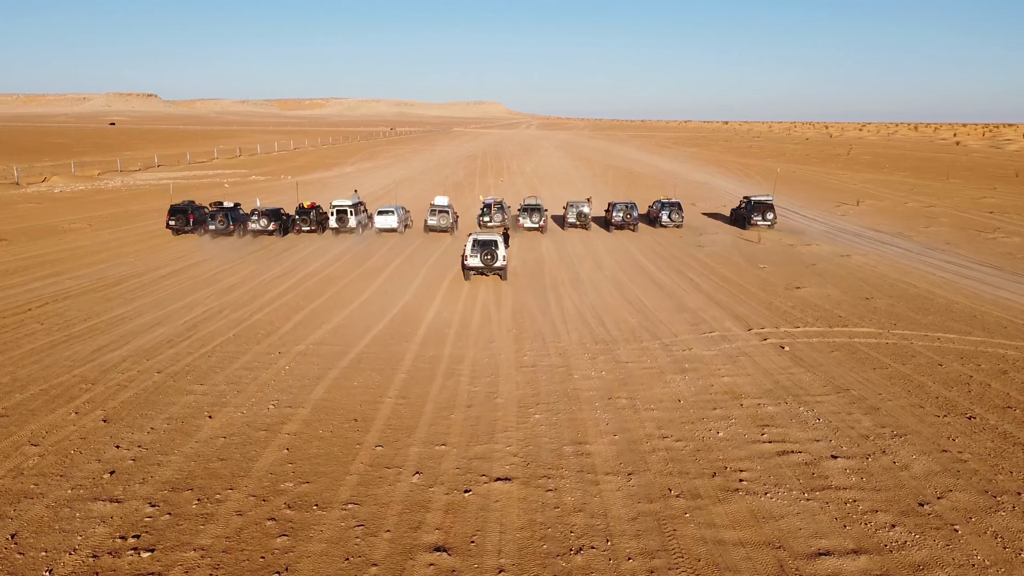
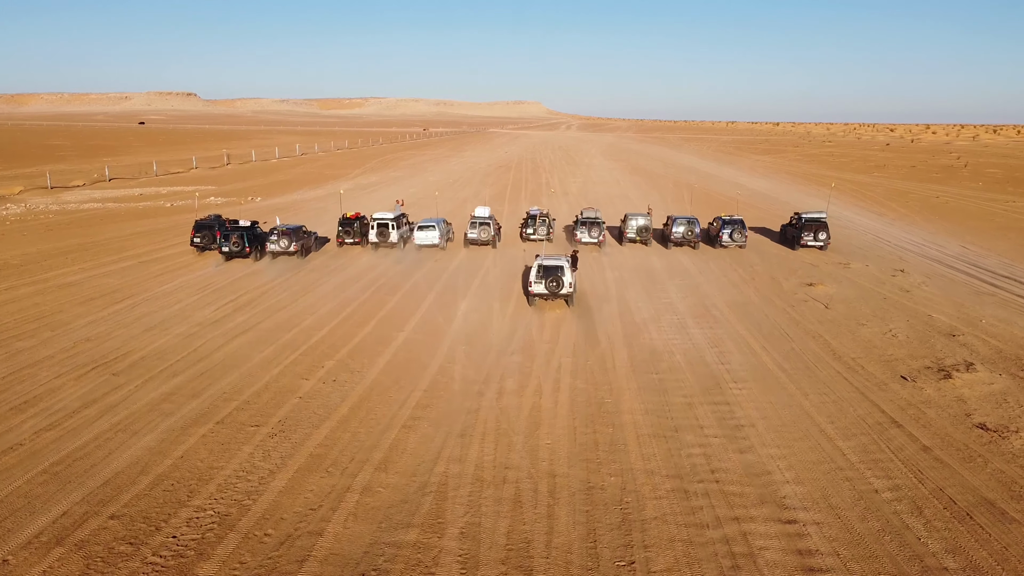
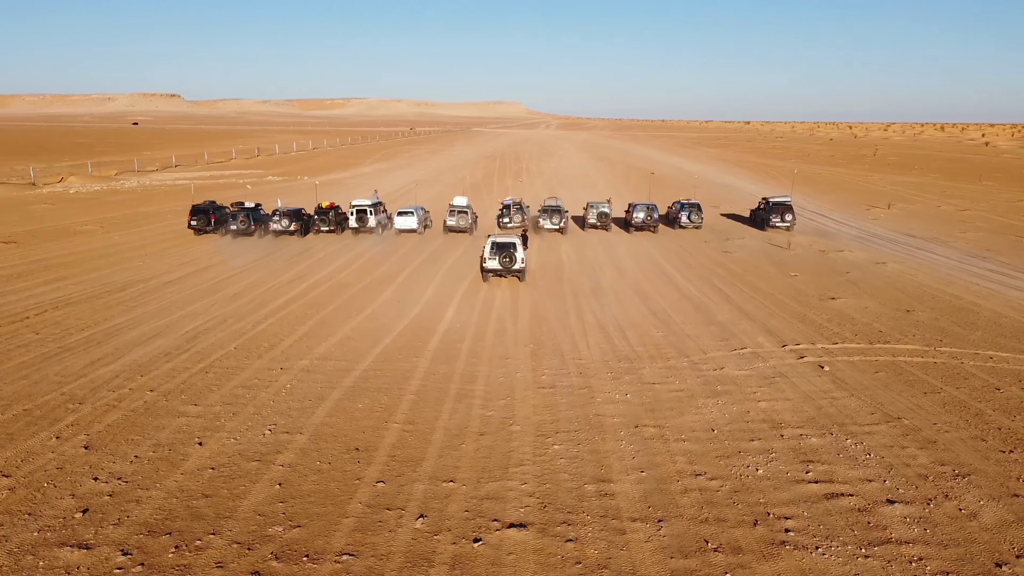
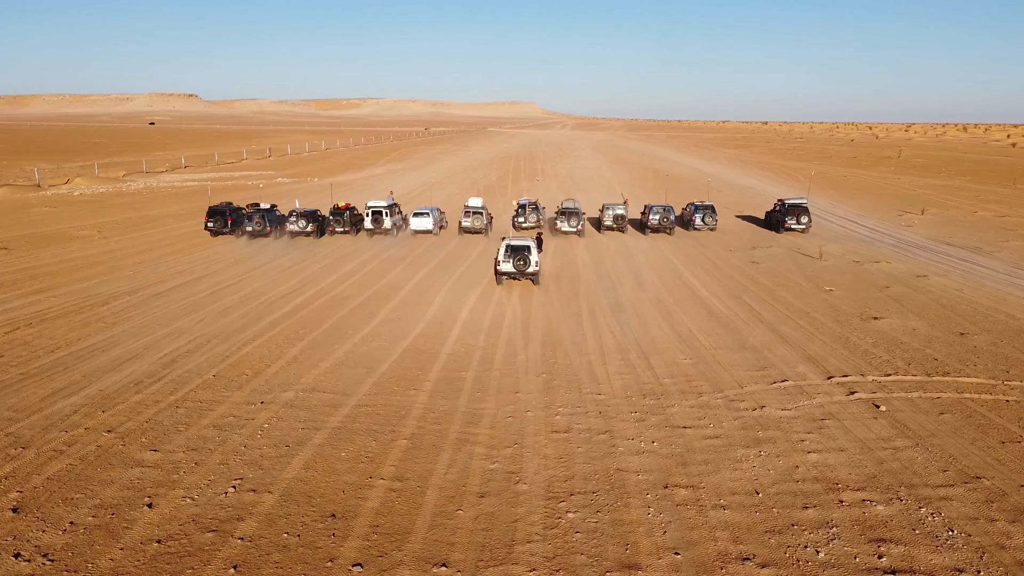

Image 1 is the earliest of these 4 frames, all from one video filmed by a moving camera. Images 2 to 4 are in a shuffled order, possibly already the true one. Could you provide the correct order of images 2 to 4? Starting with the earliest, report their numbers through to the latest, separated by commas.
3, 4, 2
